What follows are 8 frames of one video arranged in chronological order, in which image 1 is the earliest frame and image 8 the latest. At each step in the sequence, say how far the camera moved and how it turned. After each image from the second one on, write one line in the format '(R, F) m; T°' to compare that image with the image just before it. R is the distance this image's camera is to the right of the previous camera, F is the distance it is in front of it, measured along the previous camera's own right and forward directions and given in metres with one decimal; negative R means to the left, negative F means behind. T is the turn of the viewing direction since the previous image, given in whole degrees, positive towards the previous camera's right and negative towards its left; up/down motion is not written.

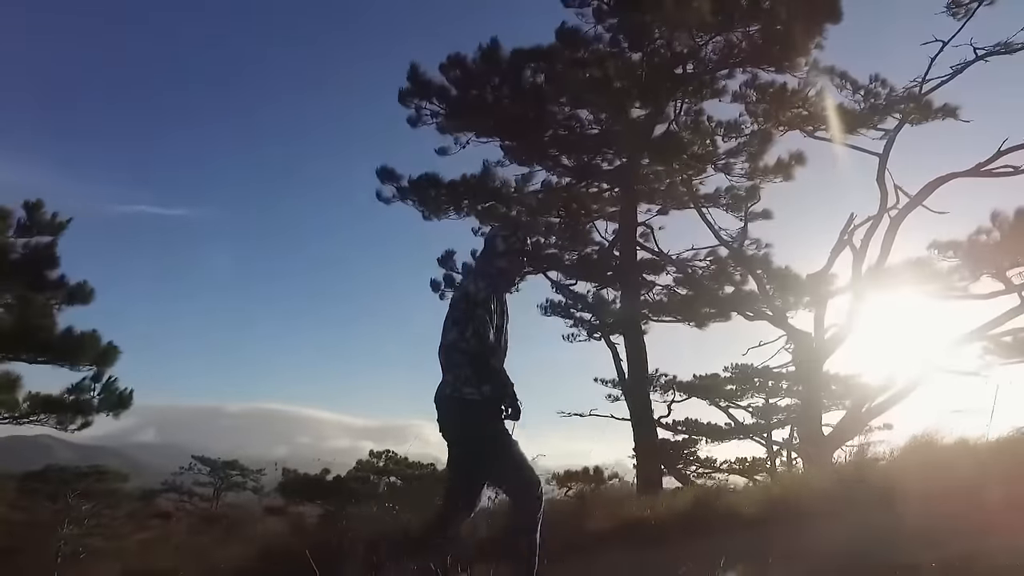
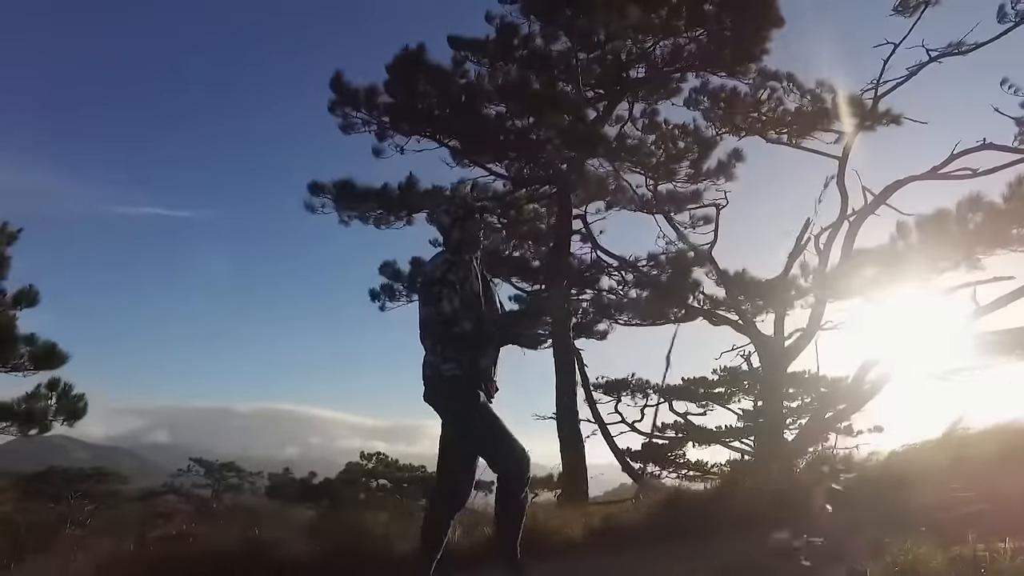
(+0.6, 0.0) m; -1°
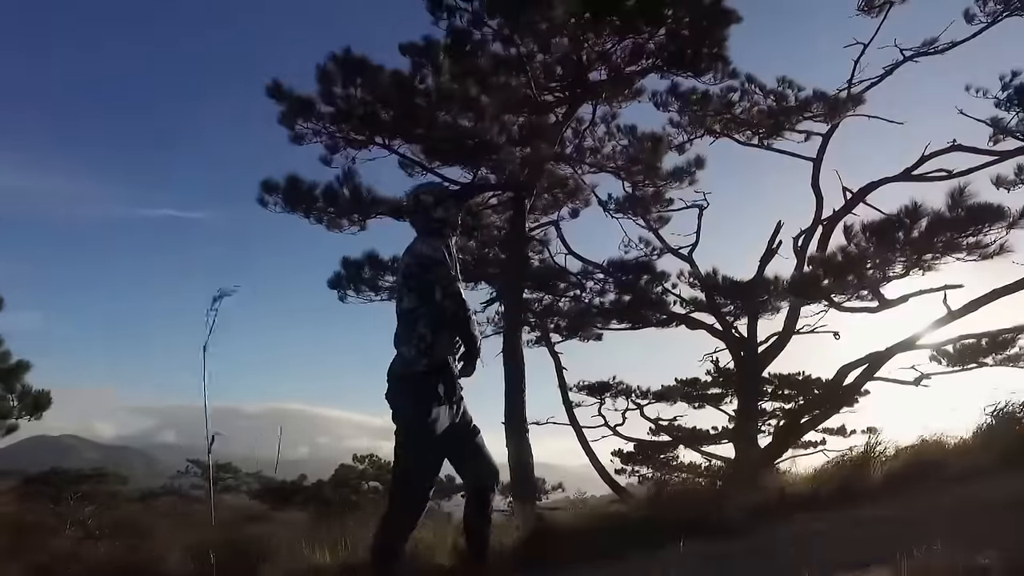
(+0.4, +0.1) m; -1°
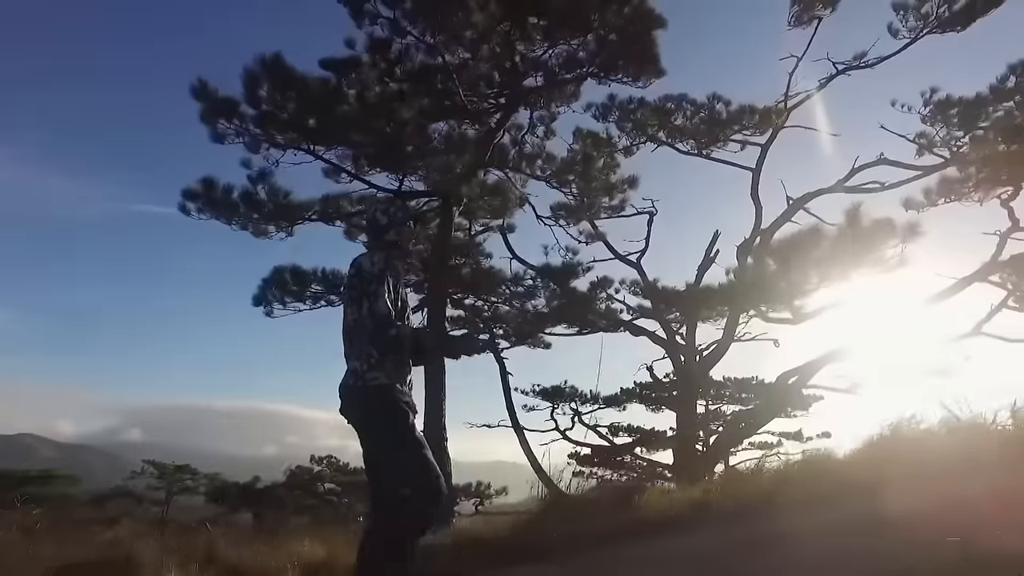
(+0.4, 0.0) m; +2°
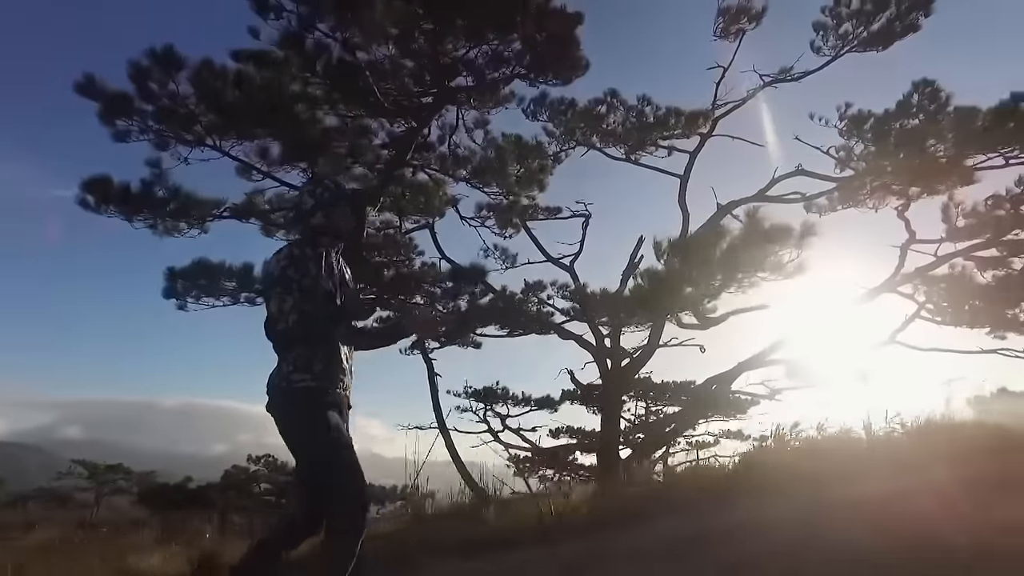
(+0.3, 0.0) m; +4°
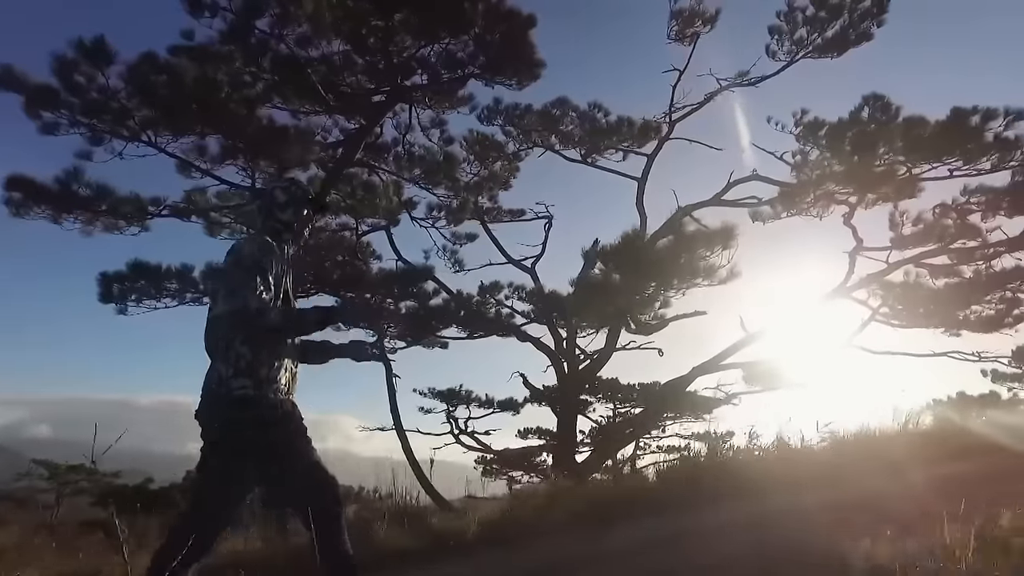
(+0.3, +0.1) m; +2°
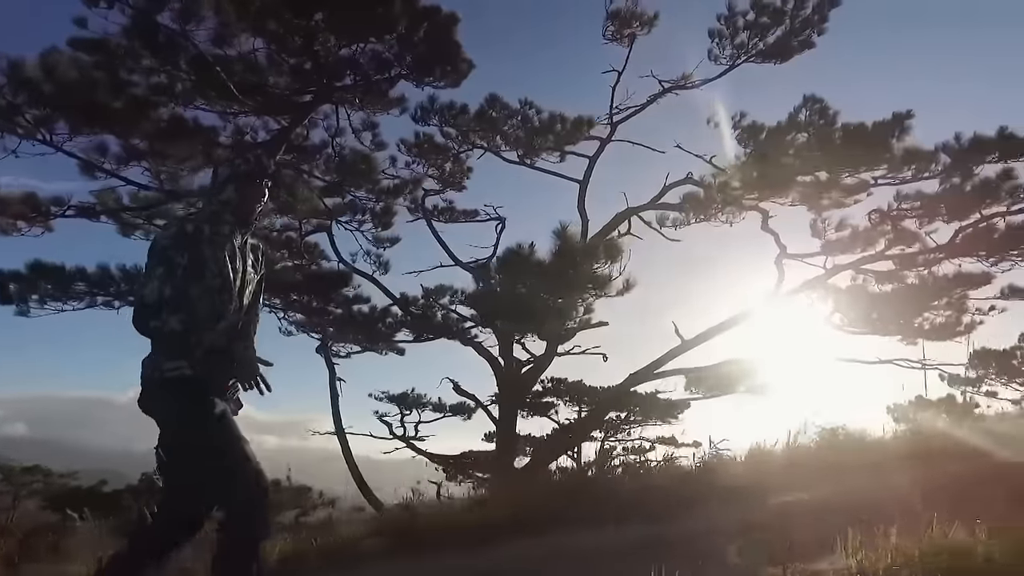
(+0.5, +0.1) m; +1°
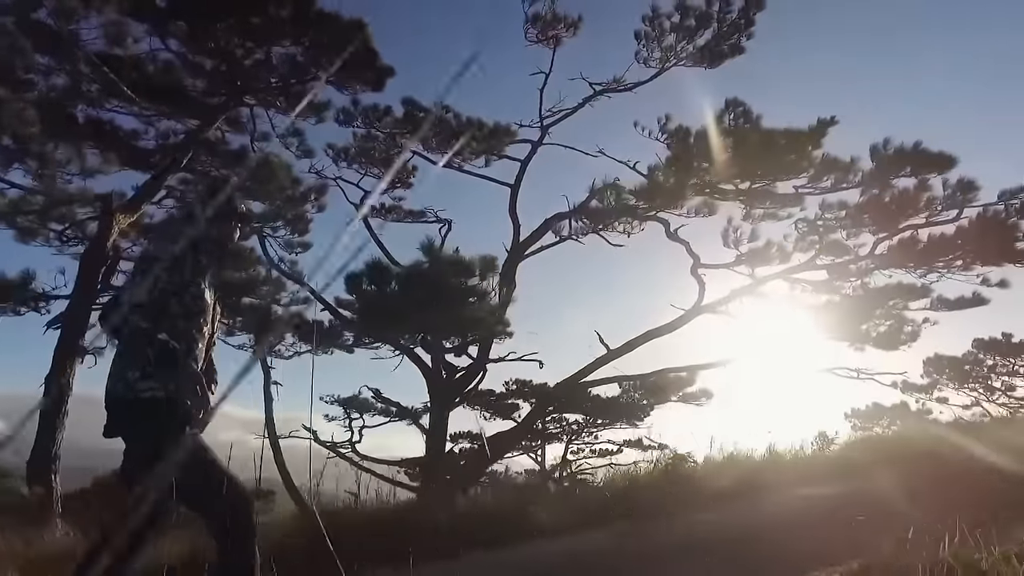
(+0.6, +0.1) m; +1°
